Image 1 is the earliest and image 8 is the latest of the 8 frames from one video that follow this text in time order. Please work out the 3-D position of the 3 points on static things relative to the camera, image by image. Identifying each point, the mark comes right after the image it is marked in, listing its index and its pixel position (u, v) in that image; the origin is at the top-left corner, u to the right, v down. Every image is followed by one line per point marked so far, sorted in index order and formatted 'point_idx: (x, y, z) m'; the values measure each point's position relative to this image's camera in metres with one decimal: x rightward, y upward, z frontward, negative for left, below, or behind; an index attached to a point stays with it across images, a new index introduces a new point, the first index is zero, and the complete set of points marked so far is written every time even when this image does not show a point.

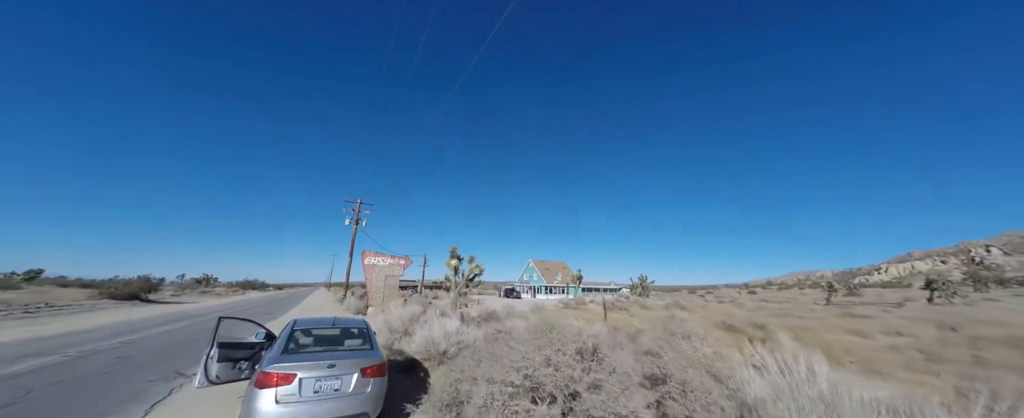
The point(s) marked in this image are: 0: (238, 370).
0: (-5.0, -3.0, +5.9) m
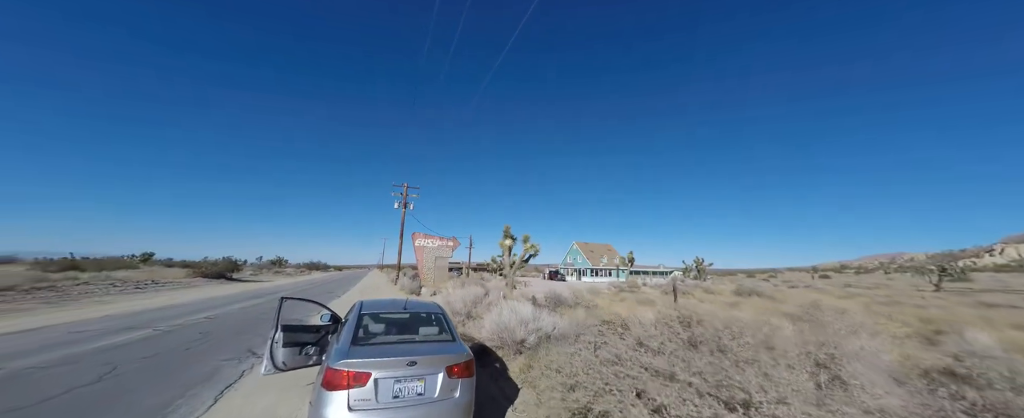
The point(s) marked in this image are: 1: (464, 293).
0: (-3.5, -2.5, +5.4) m
1: (-1.7, -3.2, +12.1) m
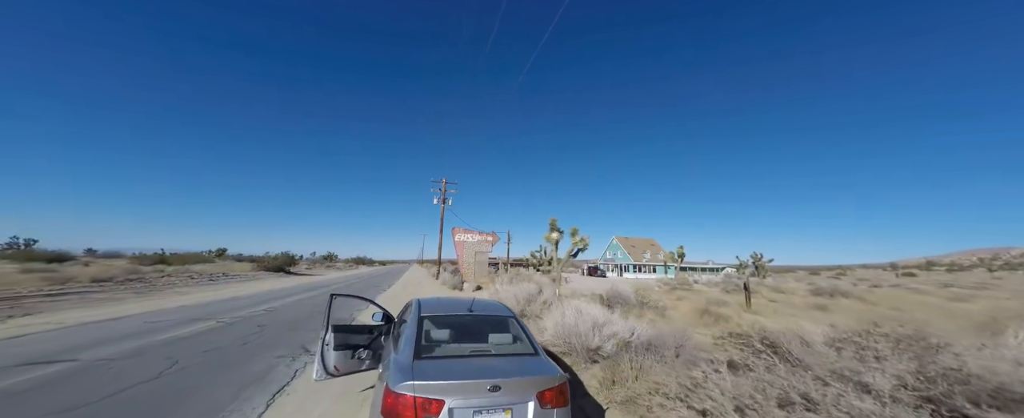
0: (-2.3, -2.3, +4.8) m
1: (+0.2, -2.9, +11.3) m
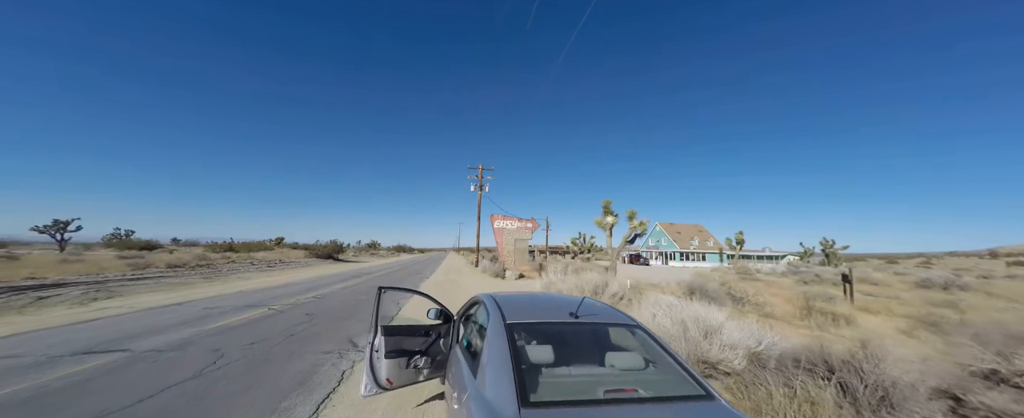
0: (-1.2, -1.9, +3.8) m
1: (+2.0, -2.2, +10.0) m
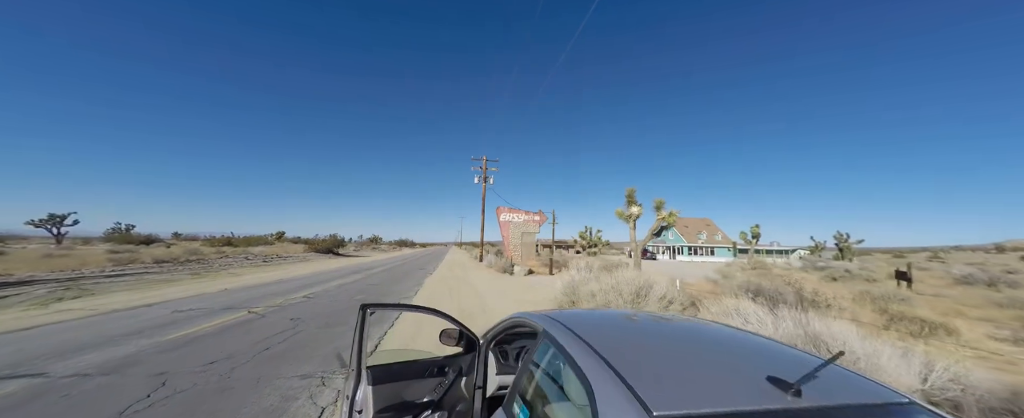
0: (-0.7, -1.7, +2.3) m
1: (+2.5, -1.9, +8.5) m
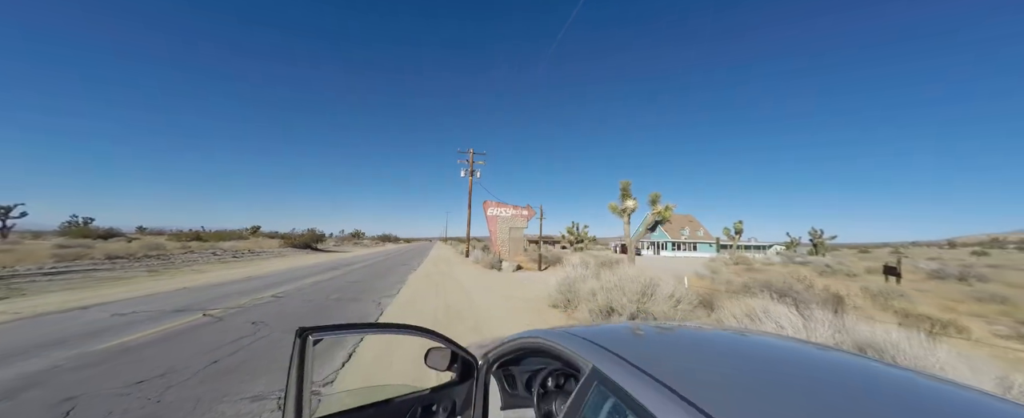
0: (-0.5, -1.5, +1.5) m
1: (+2.3, -1.7, +7.9) m
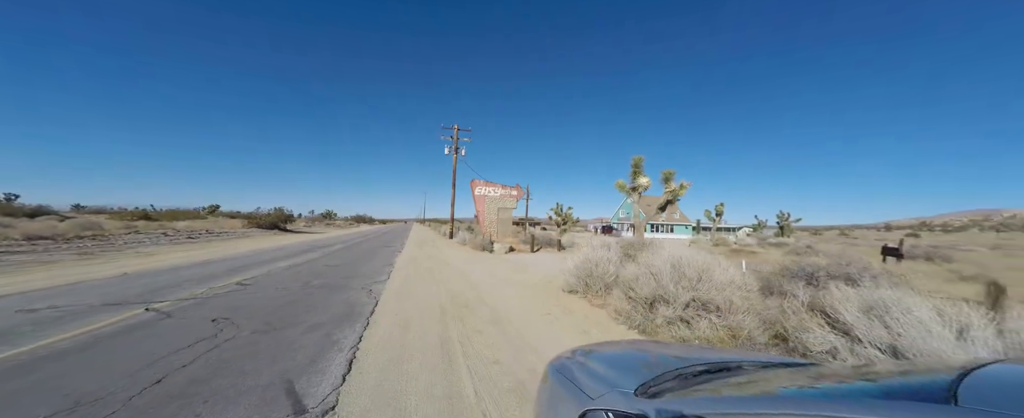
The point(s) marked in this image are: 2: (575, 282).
0: (+0.4, -1.3, +0.3) m
1: (+2.8, -1.1, +6.9) m
2: (+1.7, -2.0, +8.8) m
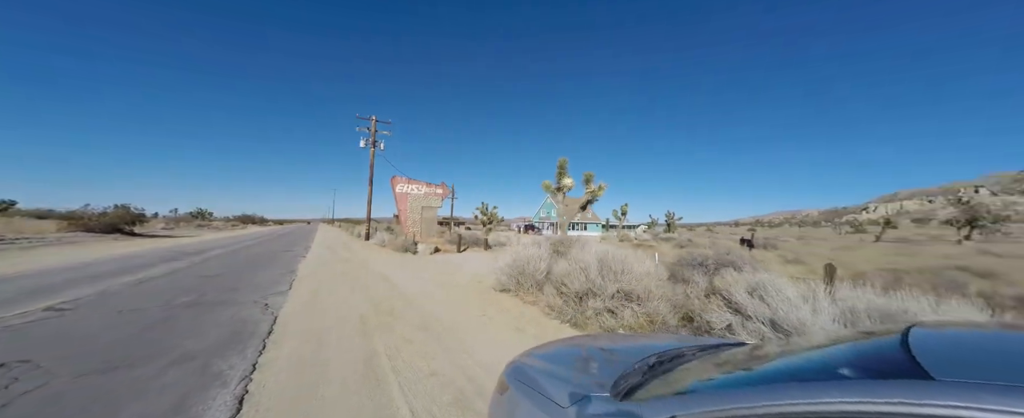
0: (+0.7, -1.2, +0.2) m
1: (+1.4, -1.0, +7.1) m
2: (-0.1, -1.9, +8.7) m
